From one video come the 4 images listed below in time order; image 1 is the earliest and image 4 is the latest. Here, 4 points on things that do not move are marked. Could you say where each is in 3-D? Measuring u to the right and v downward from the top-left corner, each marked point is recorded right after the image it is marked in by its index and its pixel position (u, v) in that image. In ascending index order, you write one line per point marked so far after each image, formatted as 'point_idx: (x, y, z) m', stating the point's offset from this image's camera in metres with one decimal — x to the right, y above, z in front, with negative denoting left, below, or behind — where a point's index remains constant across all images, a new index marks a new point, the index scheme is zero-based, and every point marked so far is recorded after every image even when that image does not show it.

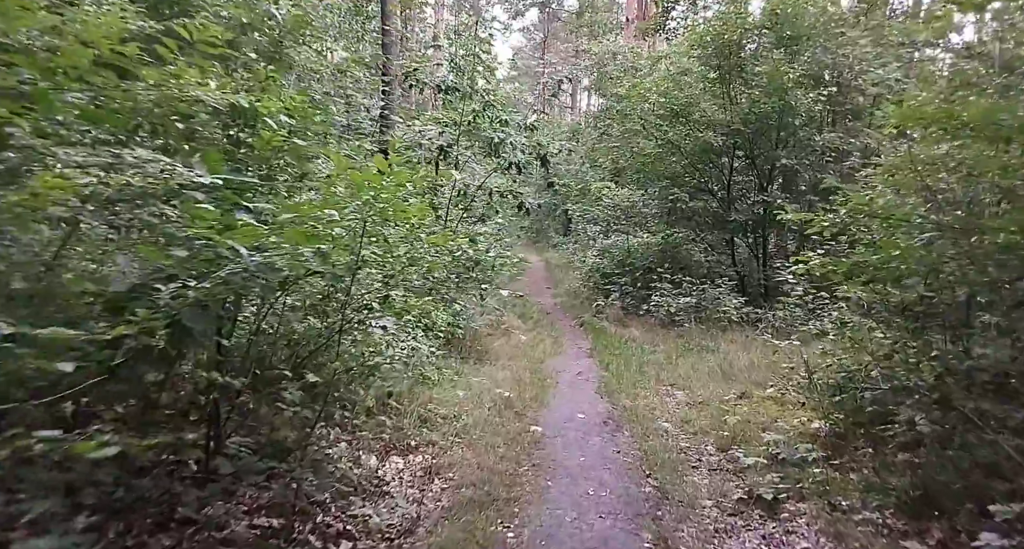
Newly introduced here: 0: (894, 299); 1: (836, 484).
0: (+3.3, -0.2, +5.7) m
1: (+2.5, -1.6, +5.1) m
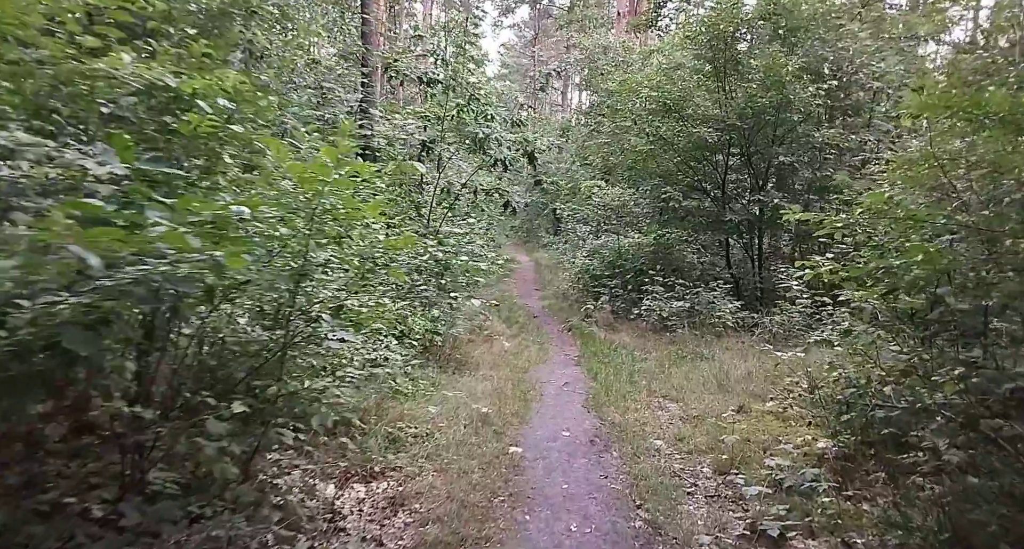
0: (+3.1, -0.3, +5.2) m
1: (+2.3, -1.7, +4.6) m
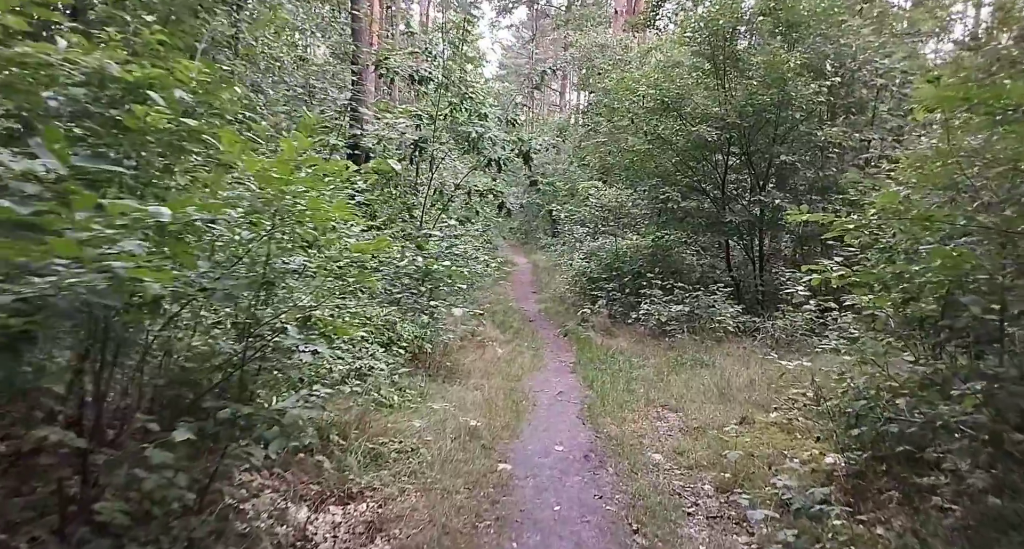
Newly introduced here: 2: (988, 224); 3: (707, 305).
0: (+3.0, -0.3, +4.9) m
1: (+2.2, -1.7, +4.2) m
2: (+3.0, +0.3, +4.2) m
3: (+3.1, -0.5, +10.8) m
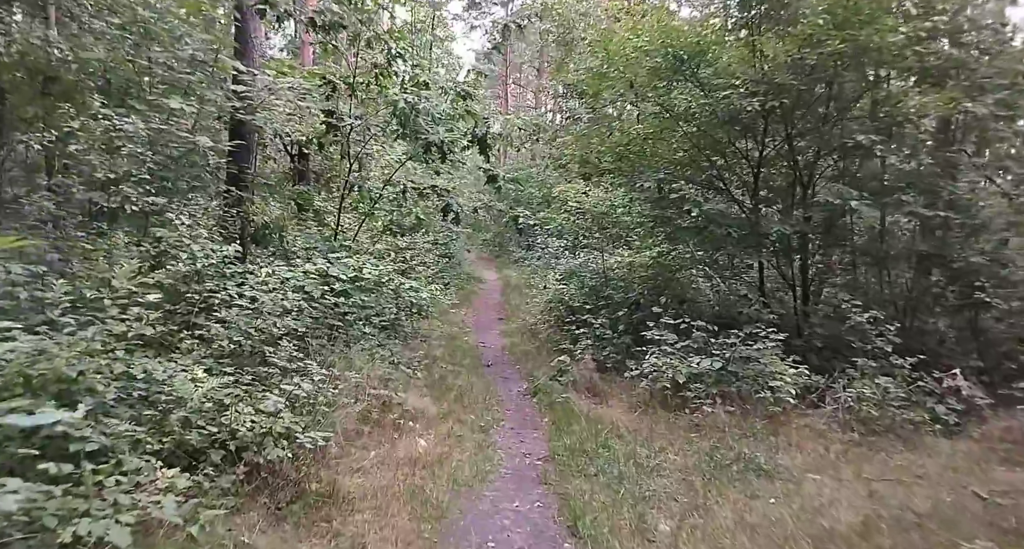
0: (+2.5, -0.6, +1.3) m
1: (+1.8, -2.0, +0.6) m
2: (+2.6, 0.0, +0.6) m
3: (+2.5, -0.9, +7.2) m
